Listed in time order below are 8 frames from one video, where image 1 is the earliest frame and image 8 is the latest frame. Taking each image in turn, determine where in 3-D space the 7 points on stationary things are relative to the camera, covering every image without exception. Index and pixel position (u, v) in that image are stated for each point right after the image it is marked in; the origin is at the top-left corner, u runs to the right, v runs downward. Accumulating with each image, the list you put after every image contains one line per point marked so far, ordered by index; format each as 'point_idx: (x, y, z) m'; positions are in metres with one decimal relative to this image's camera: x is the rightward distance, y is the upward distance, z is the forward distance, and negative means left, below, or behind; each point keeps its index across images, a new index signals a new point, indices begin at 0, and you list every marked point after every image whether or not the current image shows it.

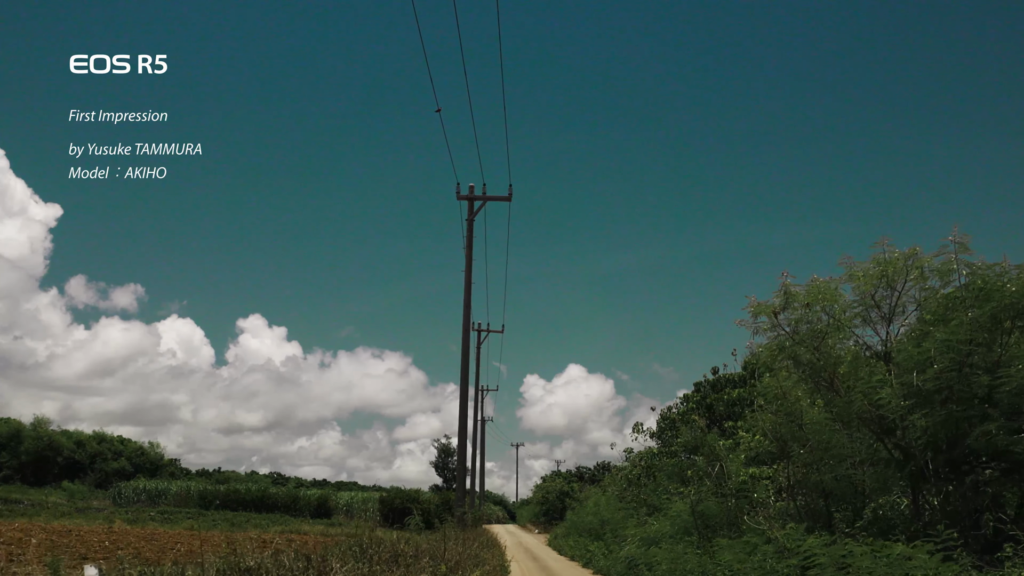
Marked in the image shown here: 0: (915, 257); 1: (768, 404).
0: (+4.8, +0.4, +8.4) m
1: (+3.9, -1.7, +10.6) m
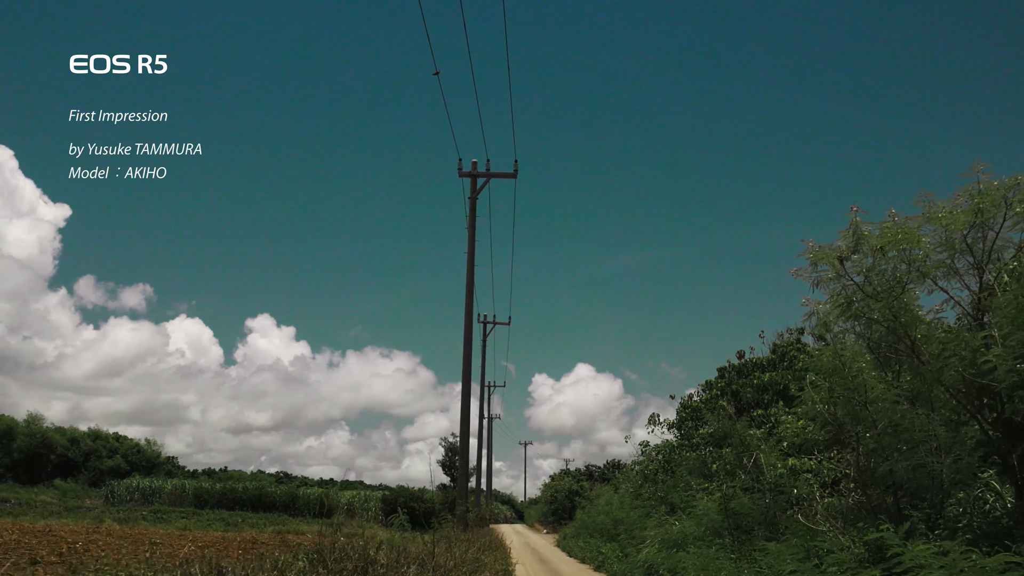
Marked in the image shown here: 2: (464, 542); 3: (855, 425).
0: (+4.8, +1.0, +6.7) m
1: (+3.9, -1.2, +8.9) m
2: (-1.4, -6.9, +19.1) m
3: (+4.0, -1.6, +8.2) m
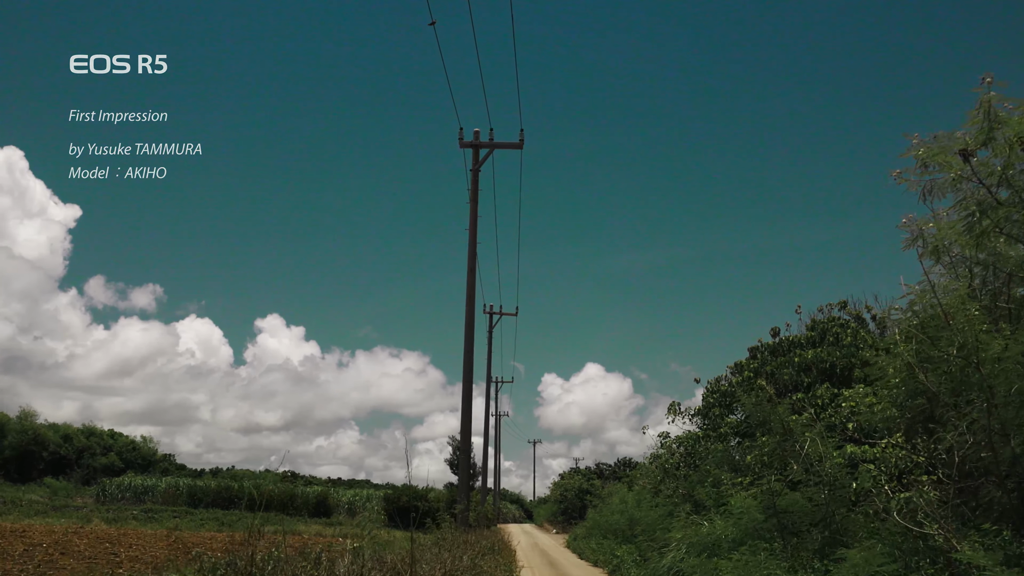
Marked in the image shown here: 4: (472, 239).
0: (+4.7, +1.6, +4.7) m
1: (+3.9, -0.5, +6.9) m
2: (-1.2, -6.3, +17.3) m
3: (+4.0, -1.0, +6.3) m
4: (-1.1, +1.4, +19.4) m
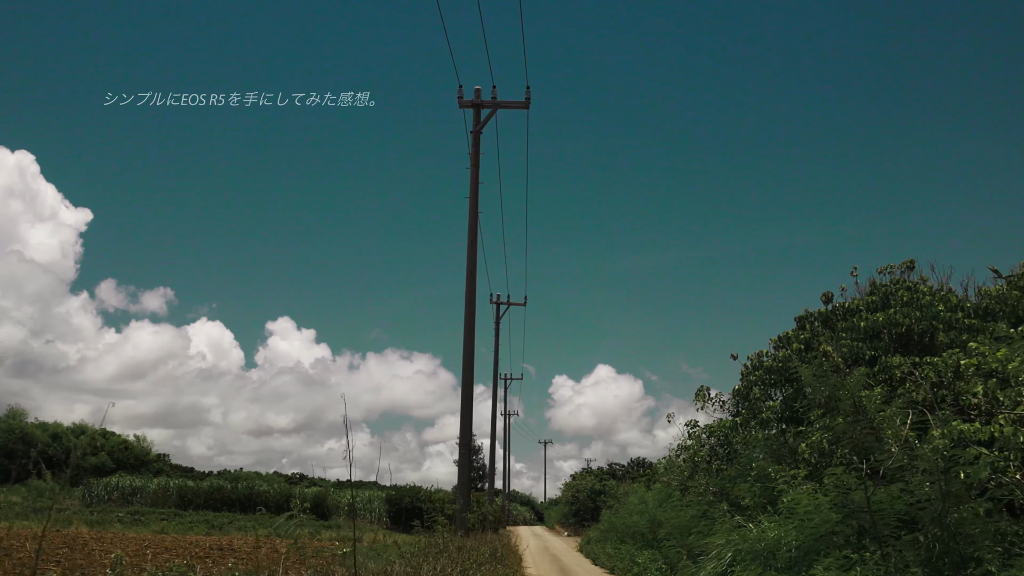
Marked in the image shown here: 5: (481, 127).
0: (+4.6, +2.4, +2.4) m
1: (+3.8, +0.2, +4.6) m
2: (-1.1, -5.6, +15.0) m
3: (+3.9, -0.2, +4.0) m
4: (-1.0, +2.1, +17.2) m
5: (-0.9, +4.6, +19.8) m
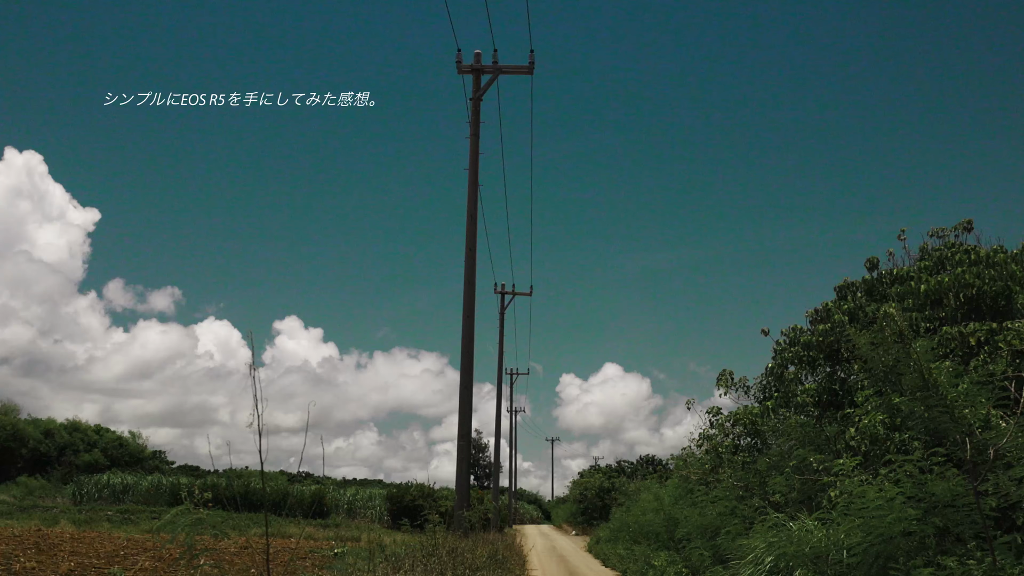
0: (+4.5, +2.9, +0.9) m
1: (+3.7, +0.7, +3.1) m
2: (-1.1, -5.0, +13.5) m
3: (+3.8, +0.3, +2.4) m
4: (-1.0, +2.6, +15.7) m
5: (-0.8, +5.1, +18.3) m
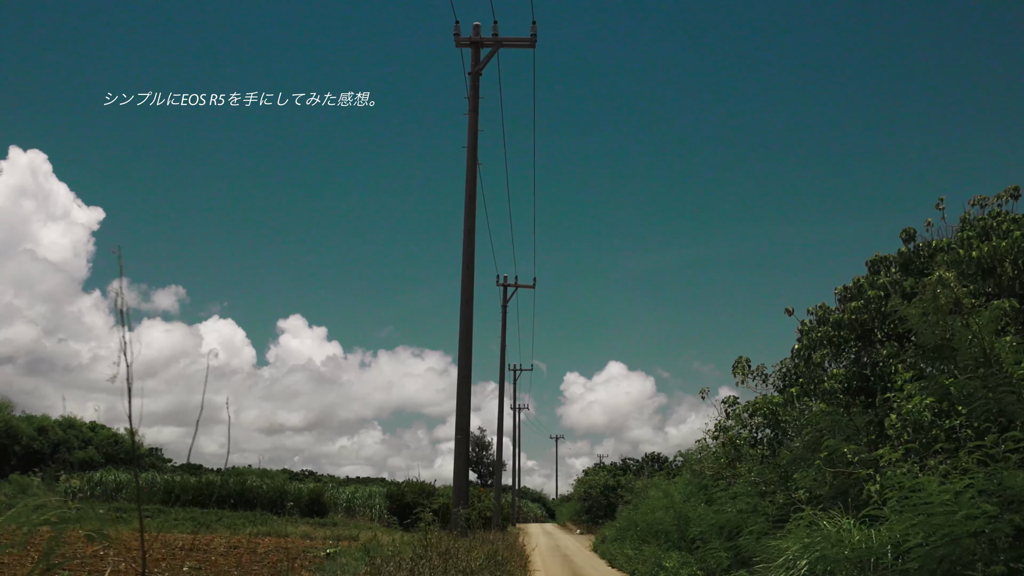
0: (+4.4, +3.2, -0.2) m
1: (+3.6, +1.1, +2.1) m
2: (-1.1, -4.7, +12.6) m
3: (+3.7, +0.6, +1.4) m
4: (-1.0, +2.9, +14.7) m
5: (-0.8, +5.4, +17.3) m
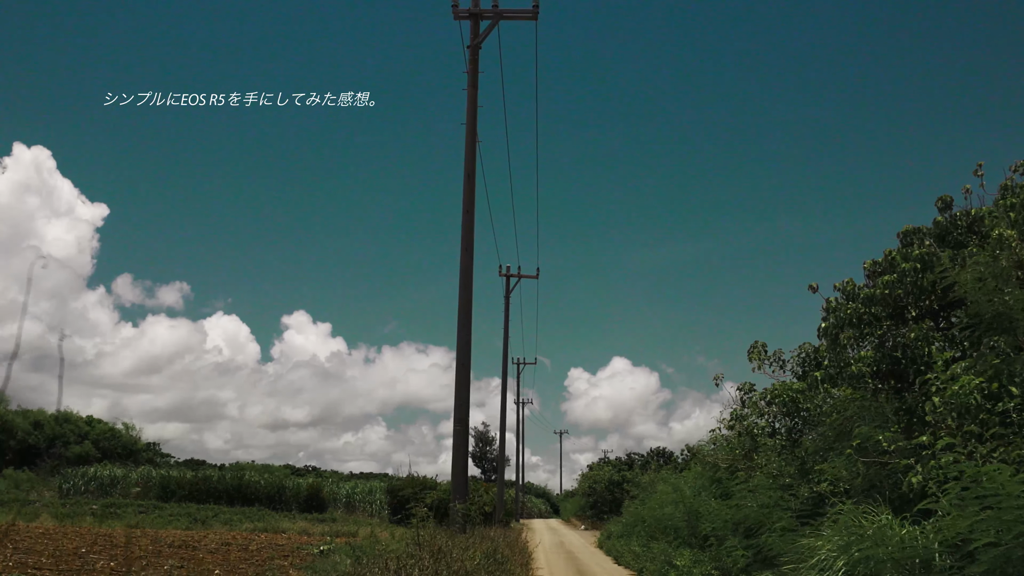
0: (+4.3, +3.5, -1.0) m
1: (+3.6, +1.4, +1.2) m
2: (-1.1, -4.4, +11.8) m
3: (+3.7, +0.9, +0.6) m
4: (-1.0, +3.3, +13.9) m
5: (-0.8, +5.8, +16.5) m
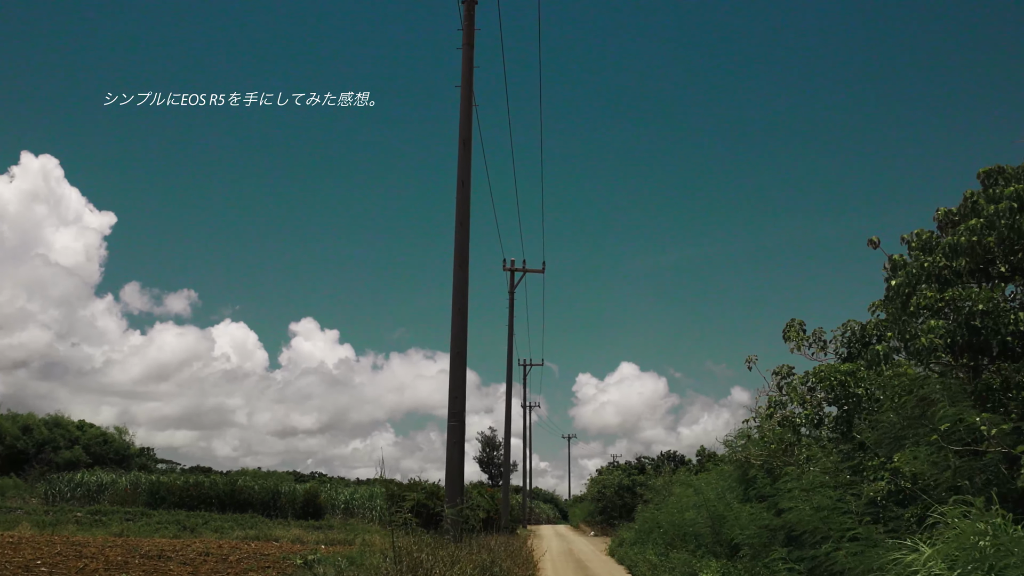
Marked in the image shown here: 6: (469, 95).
0: (+4.1, +4.1, -2.6) m
1: (+3.4, +1.9, -0.4) m
2: (-1.1, -3.9, +10.2) m
3: (+3.5, +1.5, -1.0) m
4: (-1.0, +3.7, +12.3) m
5: (-0.8, +6.2, +15.0) m
6: (-0.9, +3.9, +14.7) m
